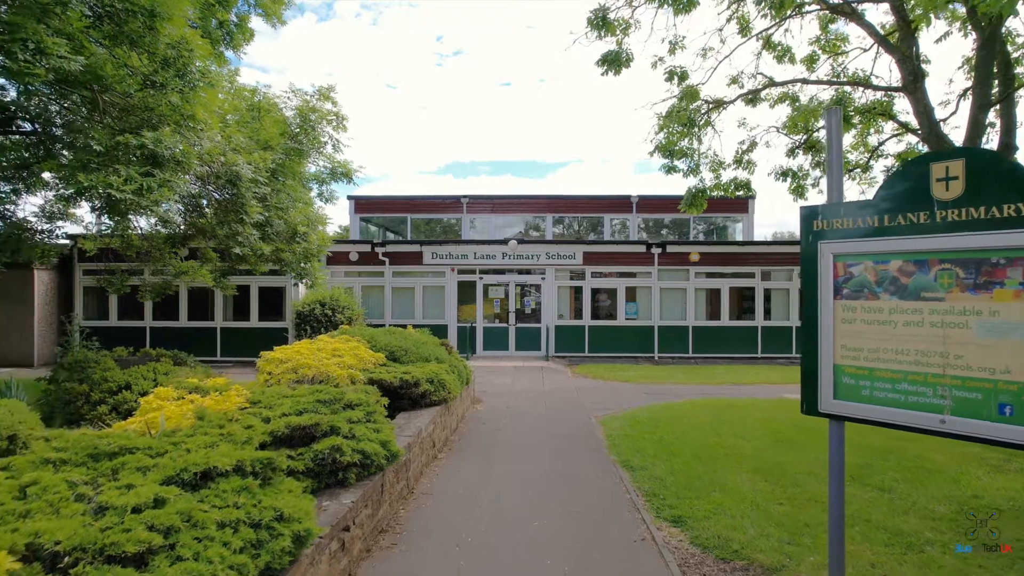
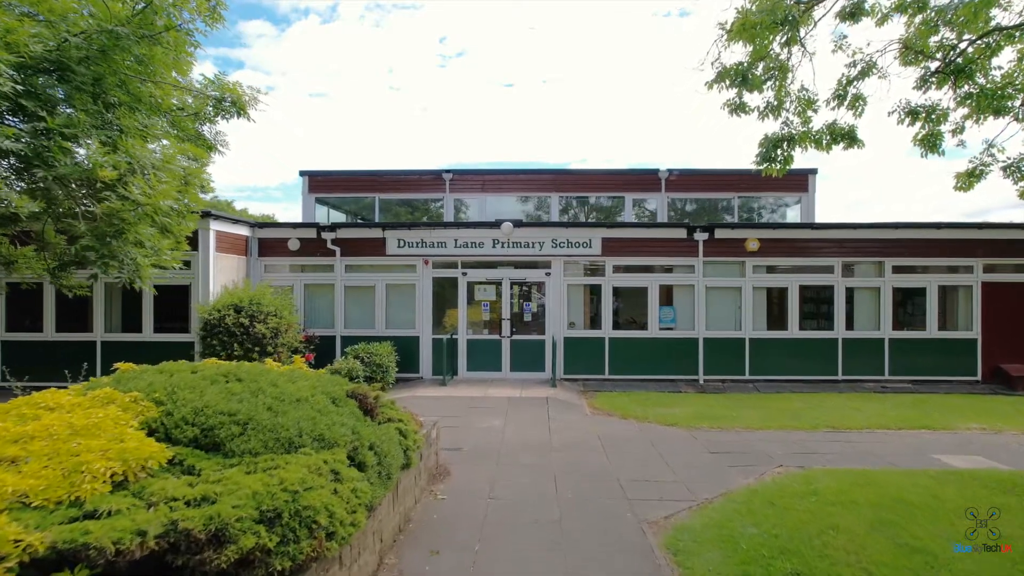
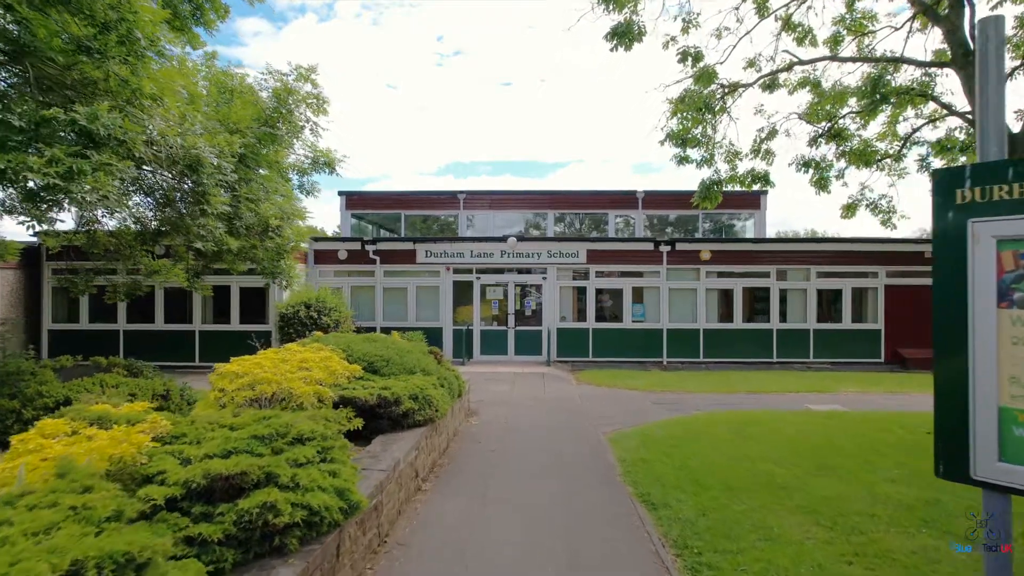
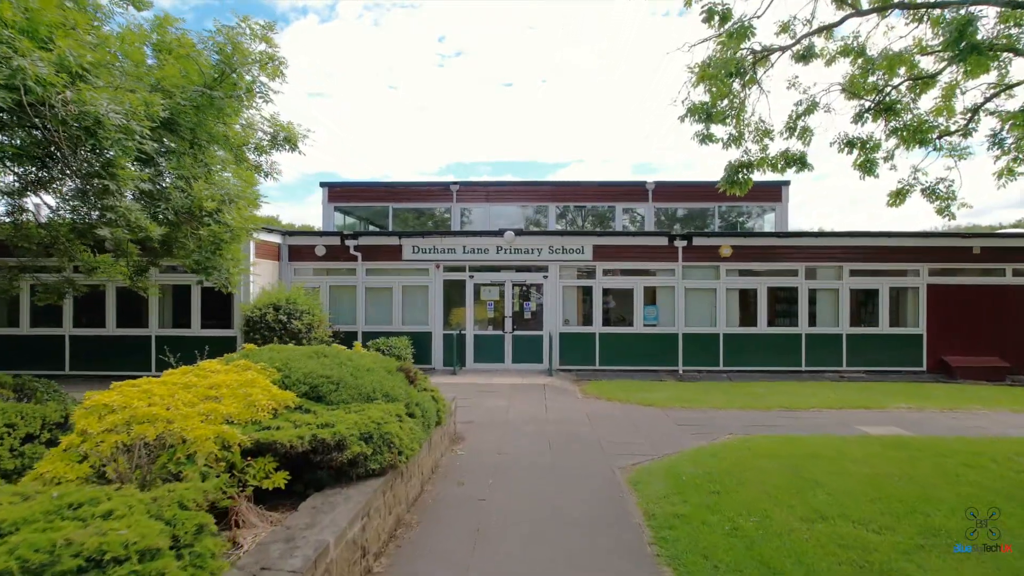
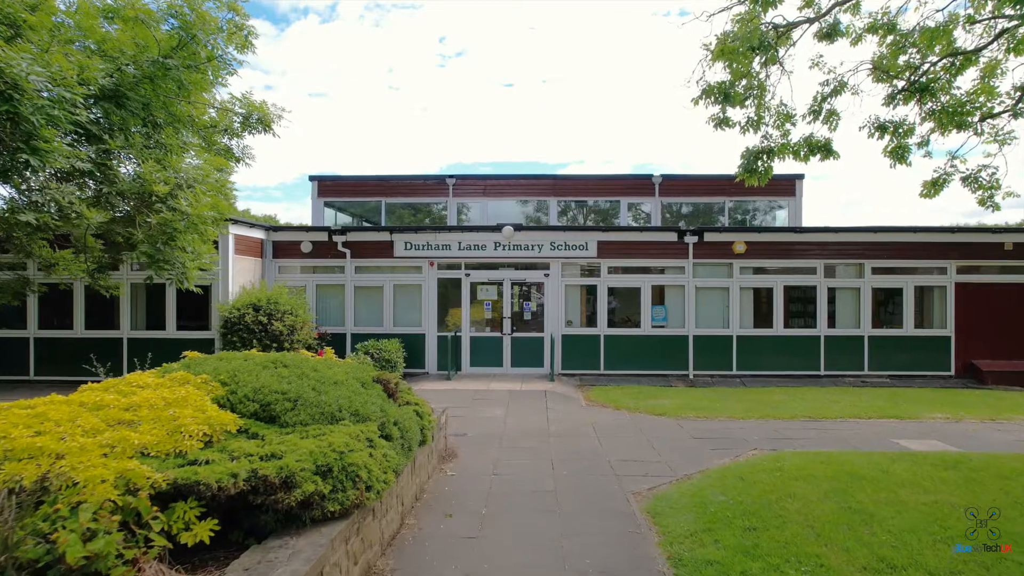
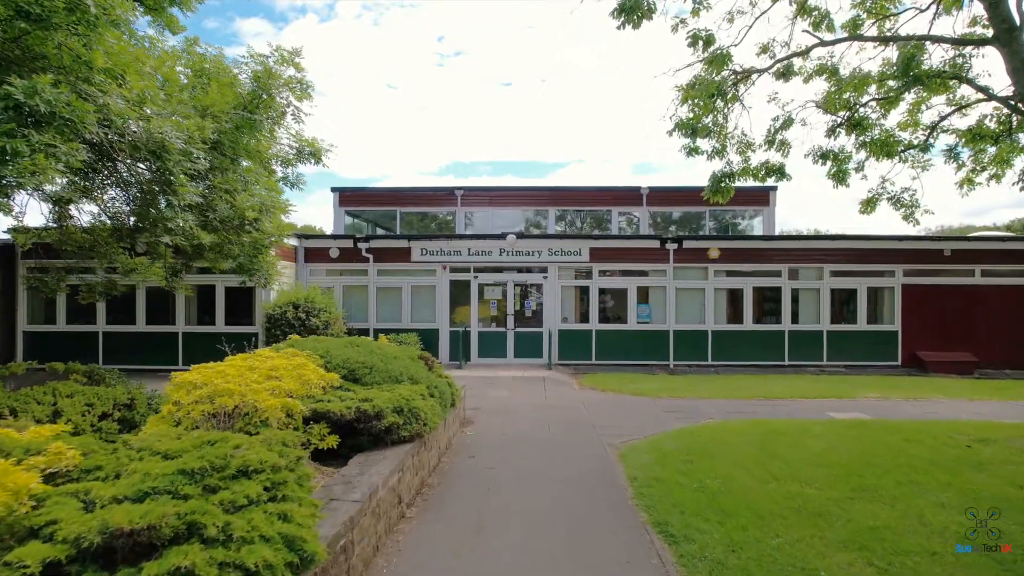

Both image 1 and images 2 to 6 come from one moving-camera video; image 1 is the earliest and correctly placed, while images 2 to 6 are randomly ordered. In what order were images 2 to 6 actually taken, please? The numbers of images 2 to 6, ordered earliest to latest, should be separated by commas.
3, 6, 4, 5, 2
